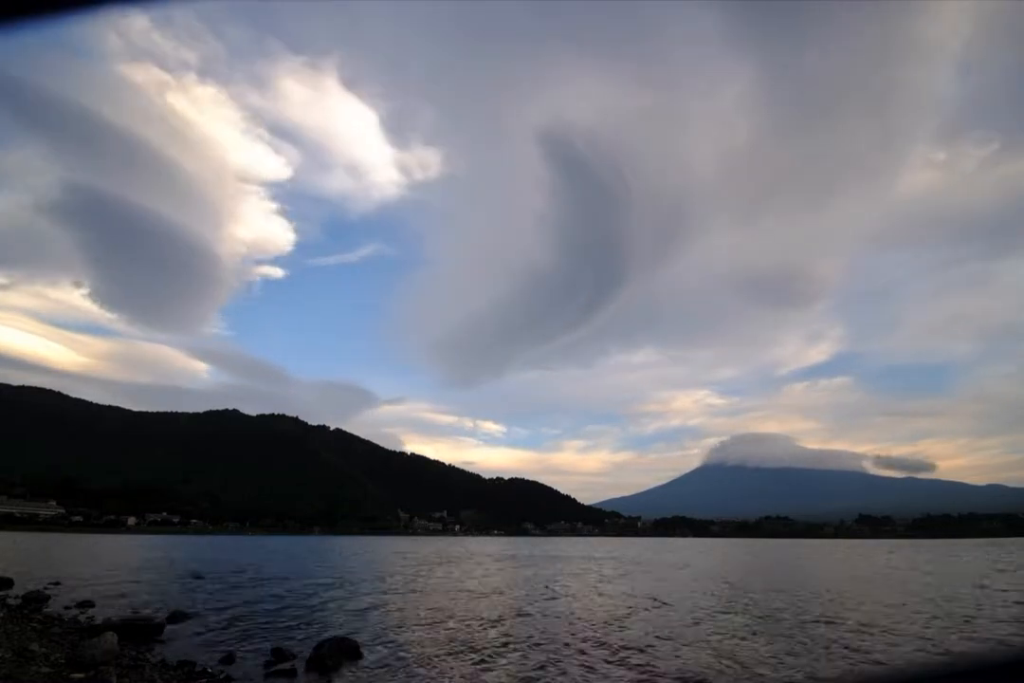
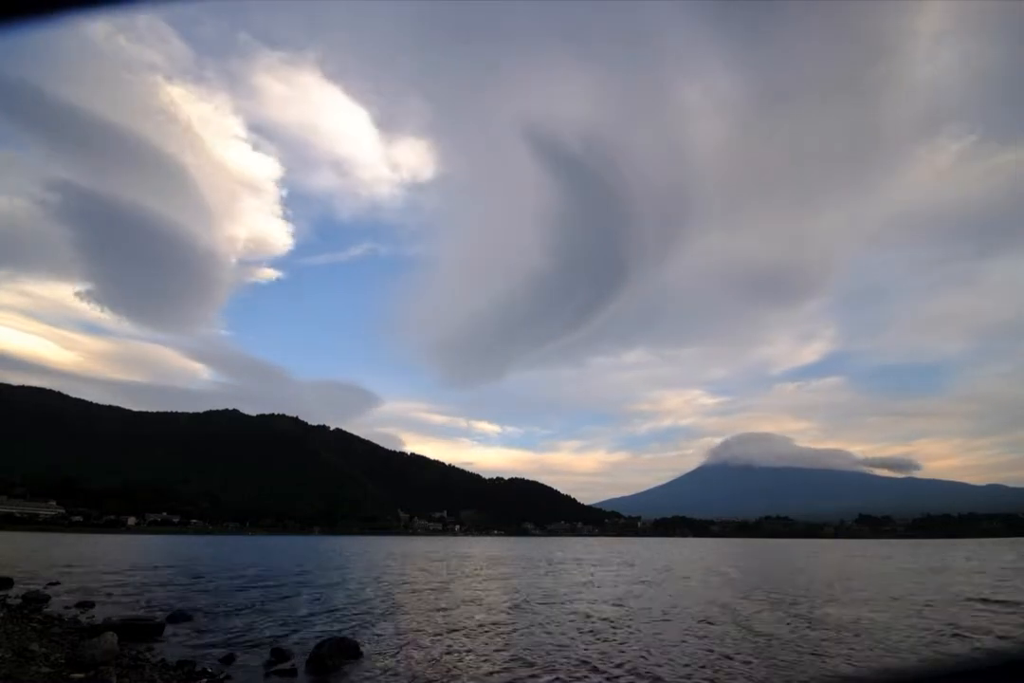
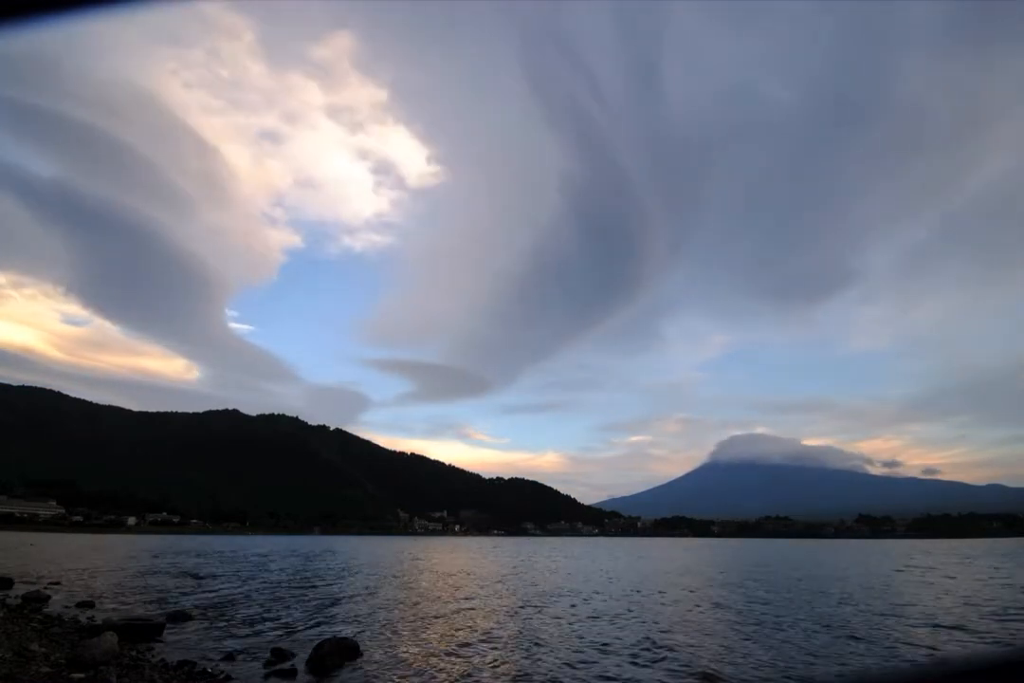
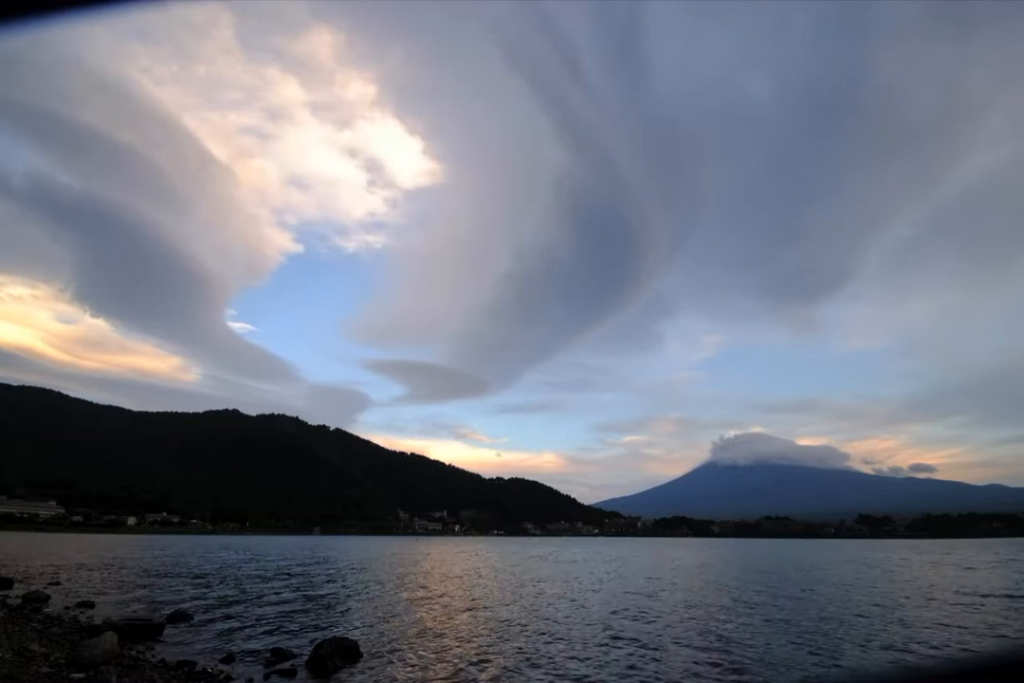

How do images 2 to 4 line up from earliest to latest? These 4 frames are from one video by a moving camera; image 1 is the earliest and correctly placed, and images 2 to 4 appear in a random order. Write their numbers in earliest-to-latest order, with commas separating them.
2, 3, 4
